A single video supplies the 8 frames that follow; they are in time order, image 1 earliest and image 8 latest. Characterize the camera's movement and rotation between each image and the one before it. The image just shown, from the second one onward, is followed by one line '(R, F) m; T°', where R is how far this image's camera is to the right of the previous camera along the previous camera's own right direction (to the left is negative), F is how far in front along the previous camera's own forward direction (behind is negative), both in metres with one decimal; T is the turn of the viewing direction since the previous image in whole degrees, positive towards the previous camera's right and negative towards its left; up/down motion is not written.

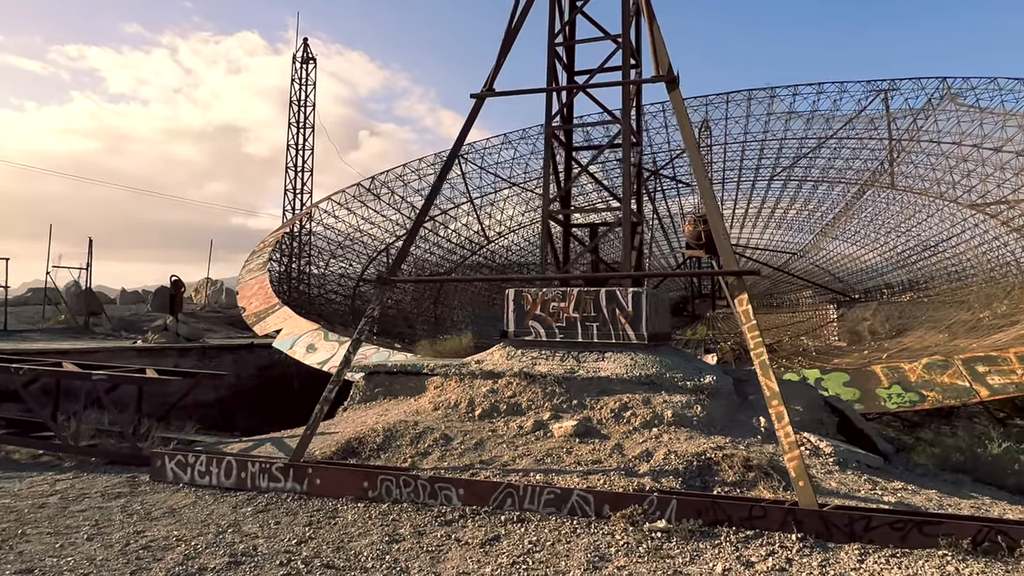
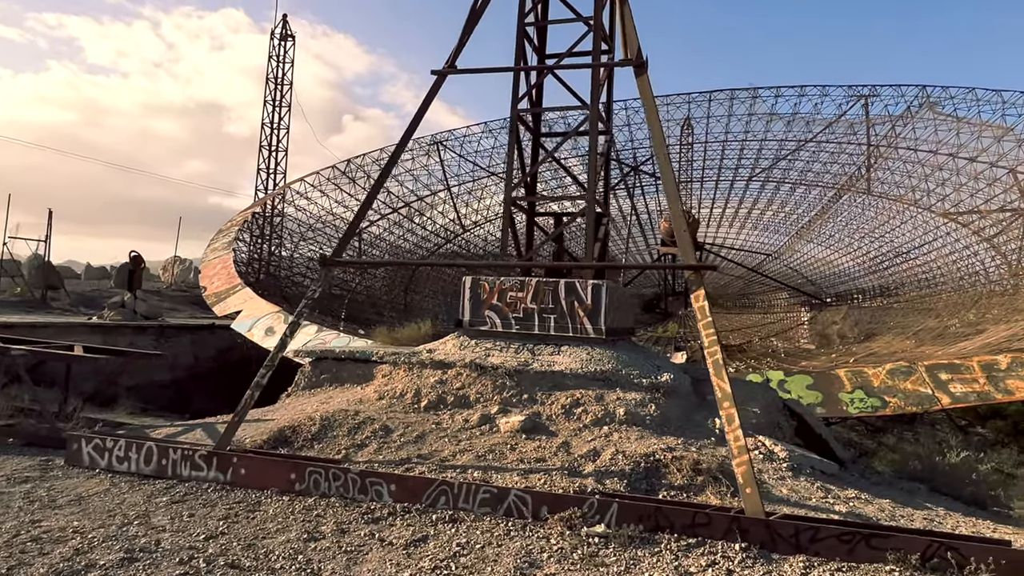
(+0.3, +0.4) m; +2°
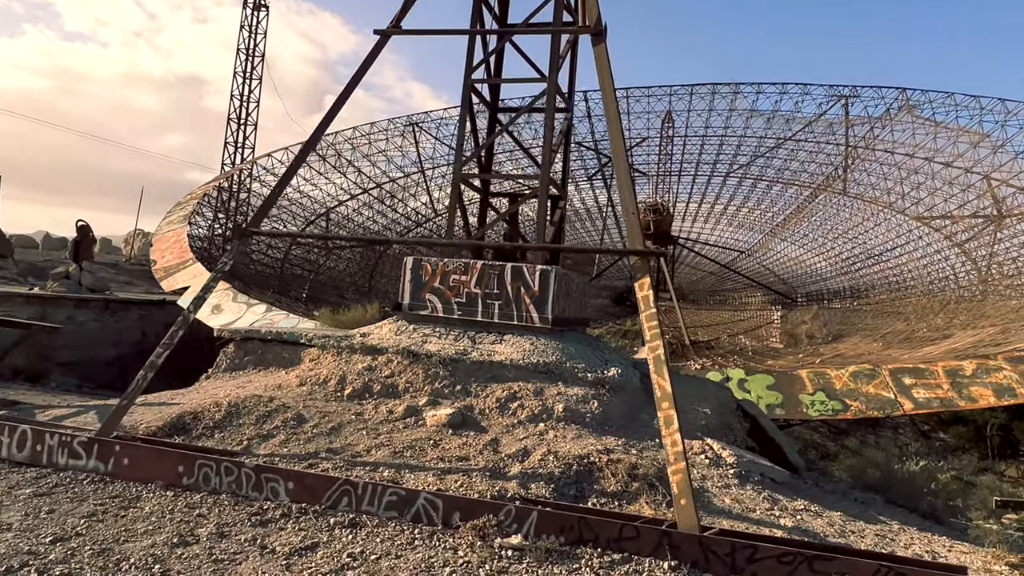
(+0.5, +0.7) m; +2°
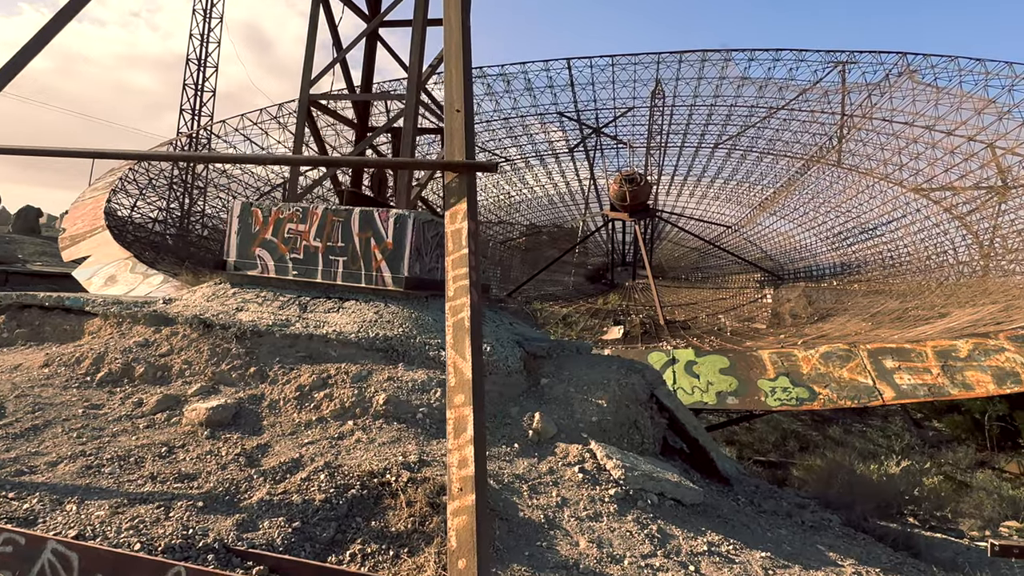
(+1.5, +2.2) m; 0°
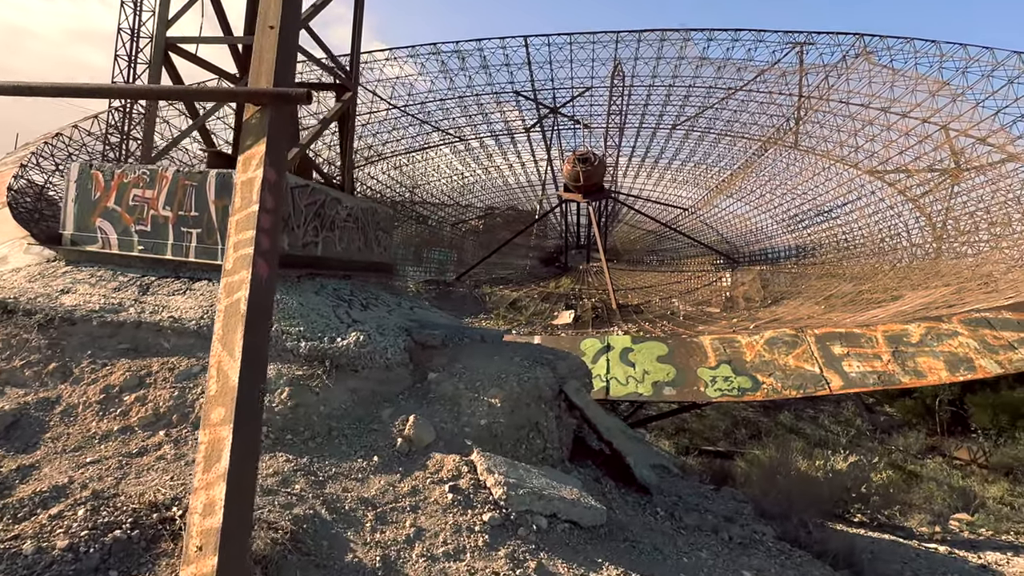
(+0.7, +1.0) m; +3°
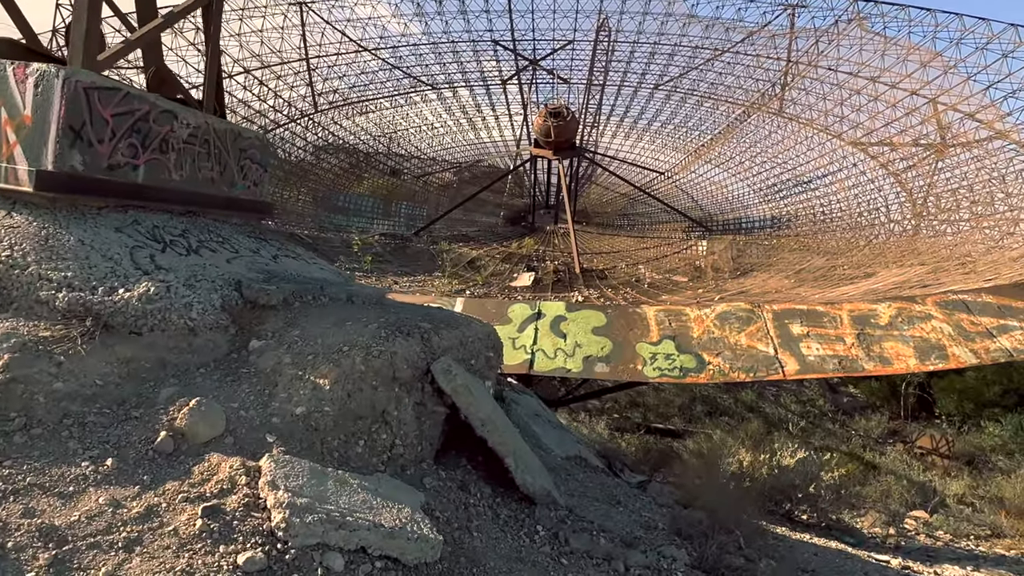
(+0.8, +1.2) m; +2°
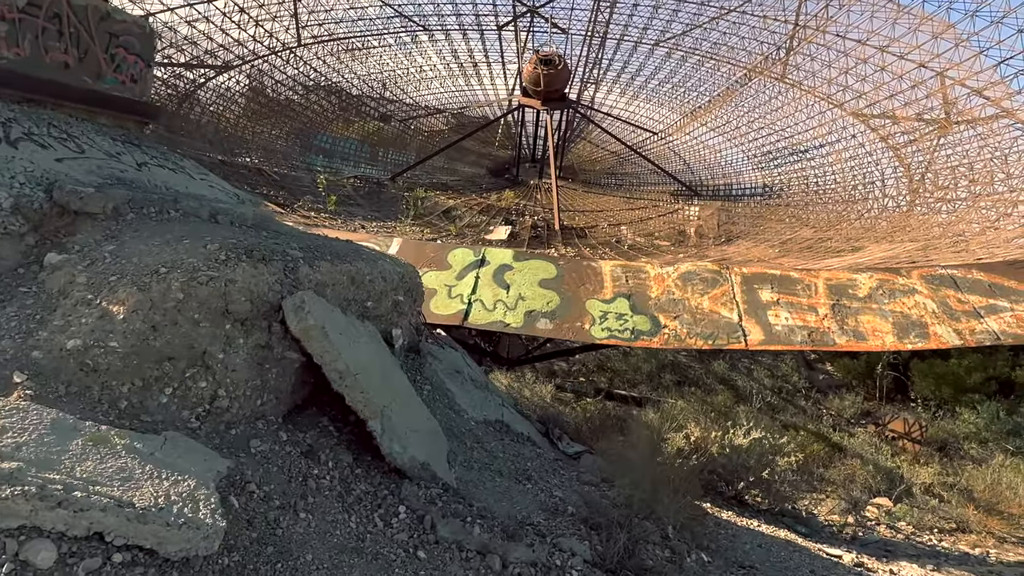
(+0.6, +0.9) m; +1°
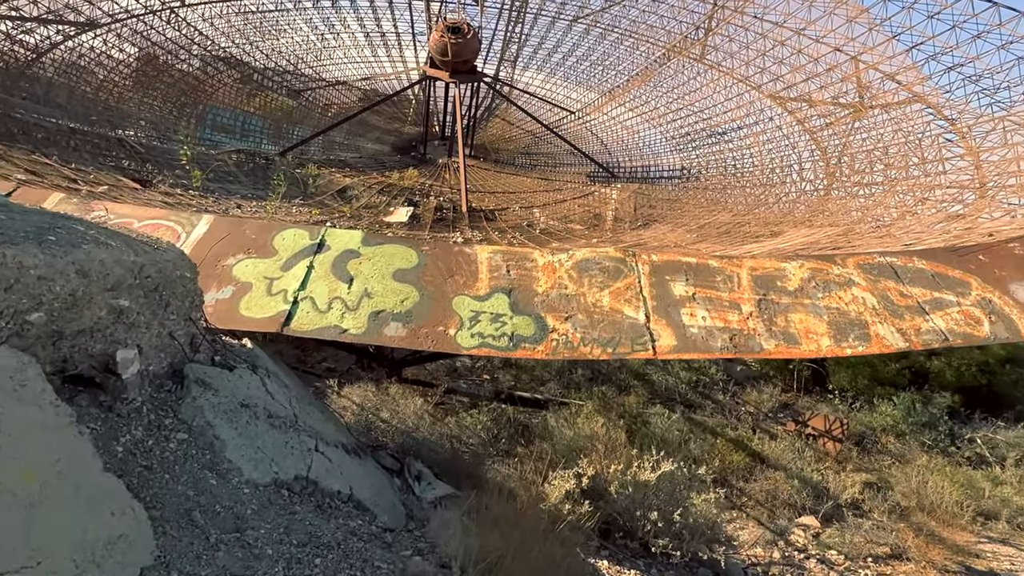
(+0.7, +1.6) m; +6°
